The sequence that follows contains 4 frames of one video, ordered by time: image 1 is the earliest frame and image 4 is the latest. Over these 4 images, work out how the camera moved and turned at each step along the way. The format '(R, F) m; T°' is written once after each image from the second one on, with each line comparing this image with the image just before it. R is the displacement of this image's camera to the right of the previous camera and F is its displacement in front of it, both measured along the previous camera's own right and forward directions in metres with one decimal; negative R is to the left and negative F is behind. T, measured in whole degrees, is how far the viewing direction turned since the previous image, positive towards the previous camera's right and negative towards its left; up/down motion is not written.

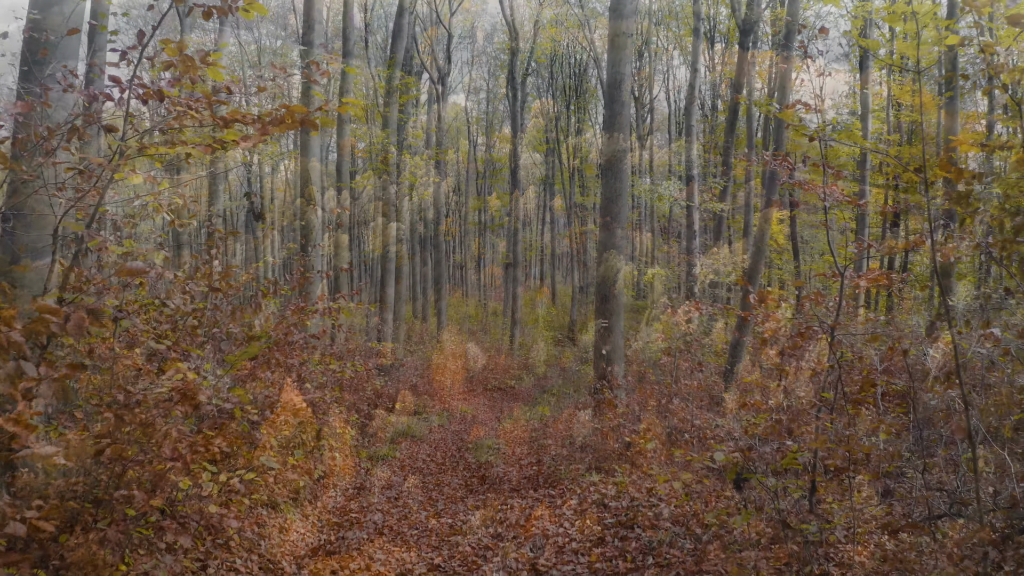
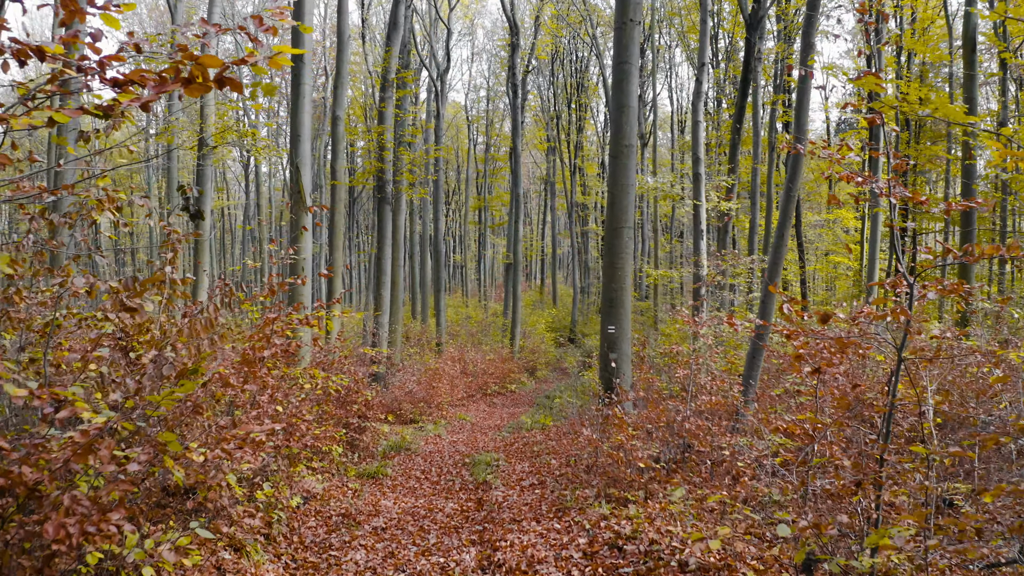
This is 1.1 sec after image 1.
(0.0, +0.4) m; 0°
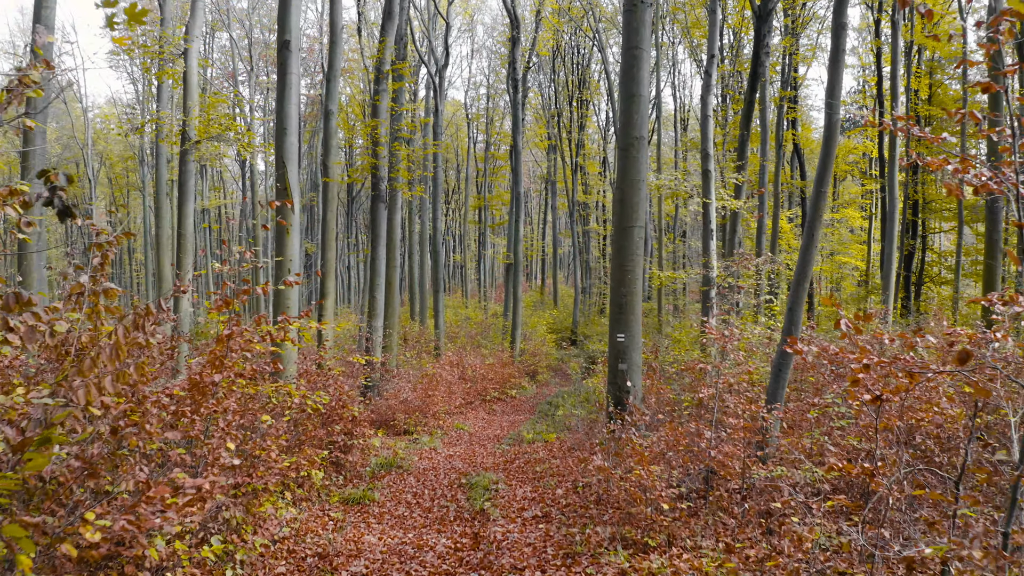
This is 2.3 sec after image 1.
(0.0, +0.5) m; 0°
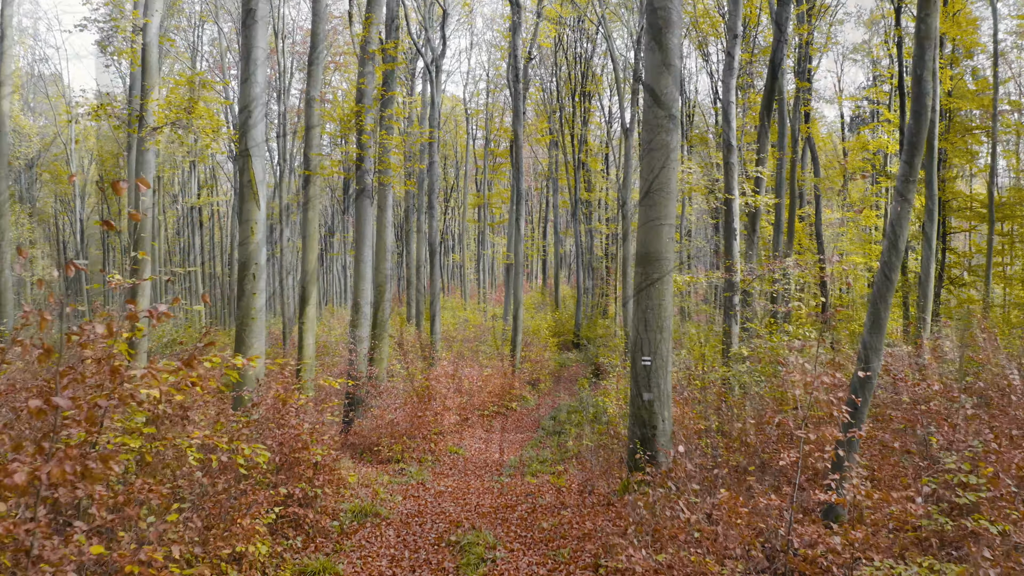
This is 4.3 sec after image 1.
(0.0, +1.1) m; 0°
